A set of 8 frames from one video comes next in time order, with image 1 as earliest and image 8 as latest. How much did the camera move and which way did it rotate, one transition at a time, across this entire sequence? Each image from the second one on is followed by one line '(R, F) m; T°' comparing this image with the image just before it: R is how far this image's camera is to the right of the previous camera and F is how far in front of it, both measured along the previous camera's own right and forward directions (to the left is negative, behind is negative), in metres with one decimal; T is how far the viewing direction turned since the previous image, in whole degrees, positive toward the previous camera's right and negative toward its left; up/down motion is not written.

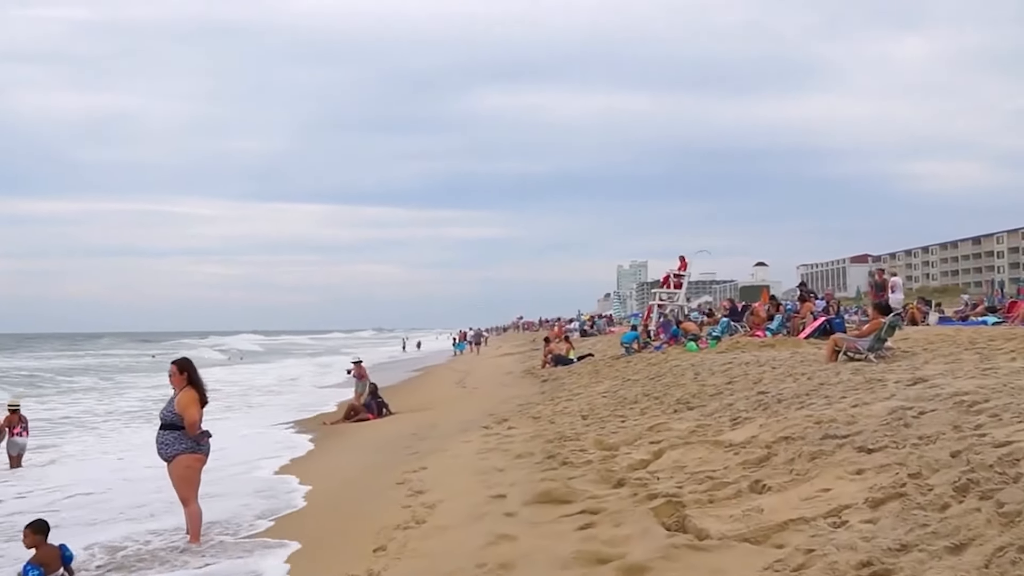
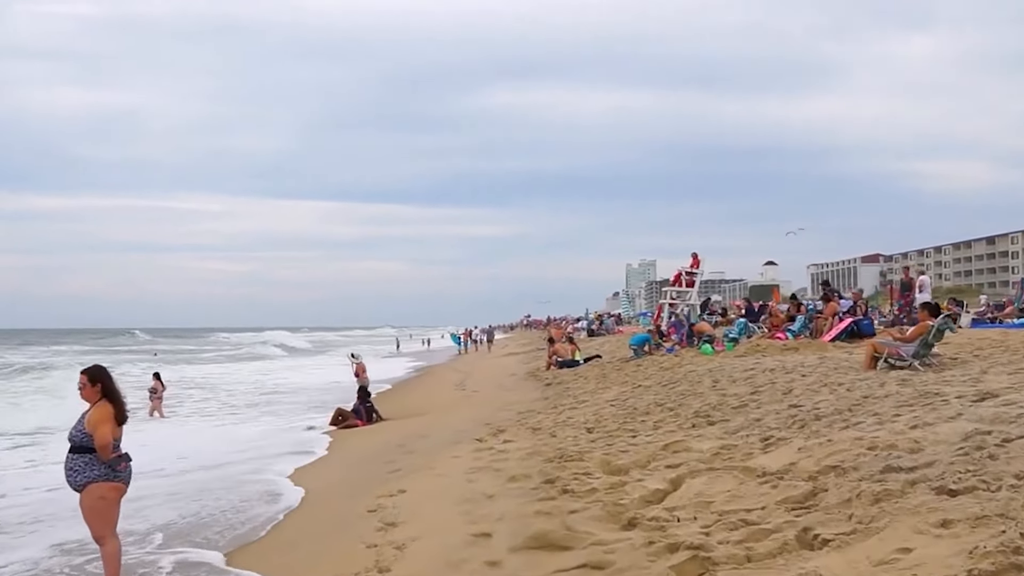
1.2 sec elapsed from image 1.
(+0.1, +1.1) m; -1°
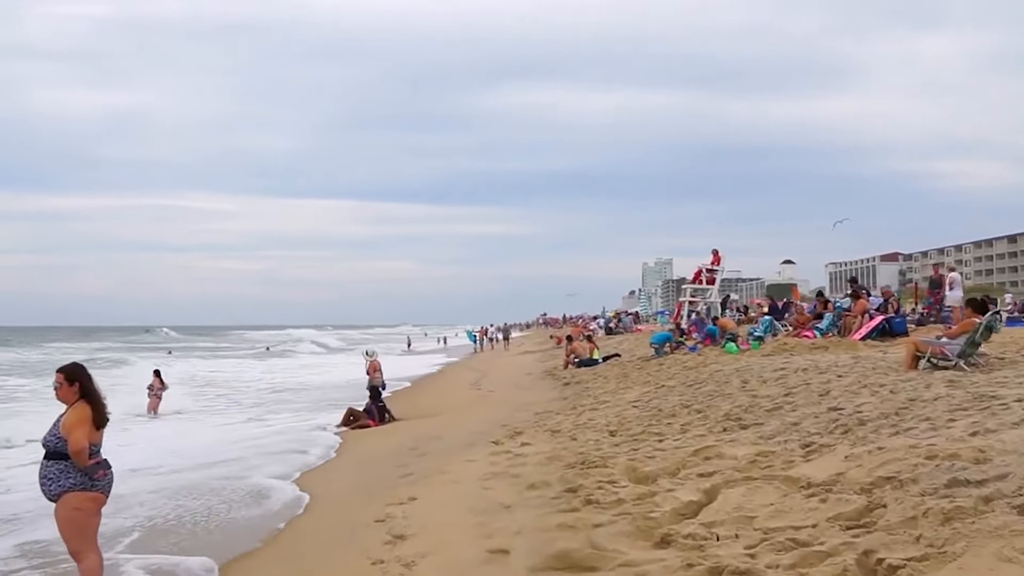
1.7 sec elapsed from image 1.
(0.0, +0.5) m; -1°
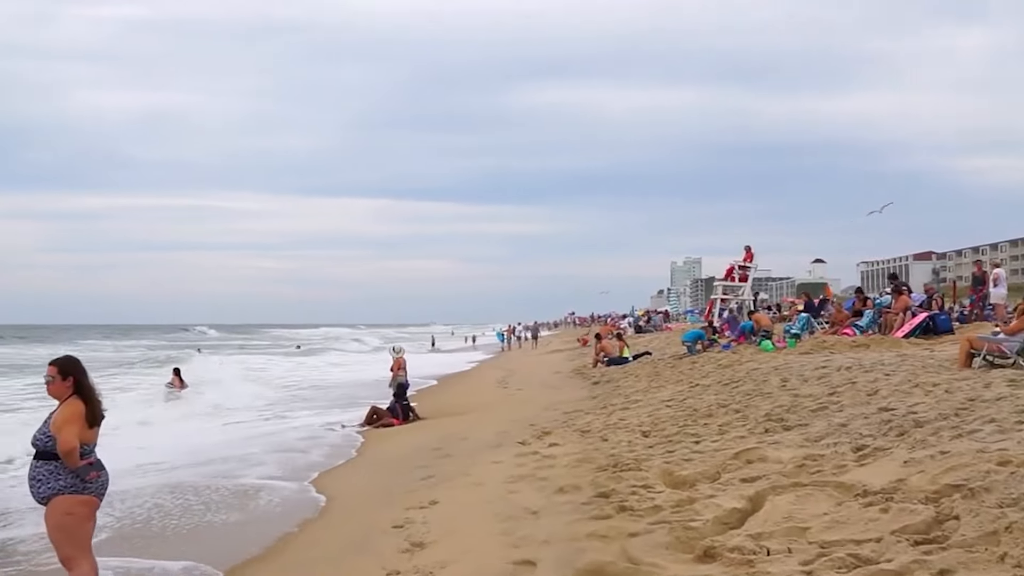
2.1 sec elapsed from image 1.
(0.0, +0.4) m; -2°
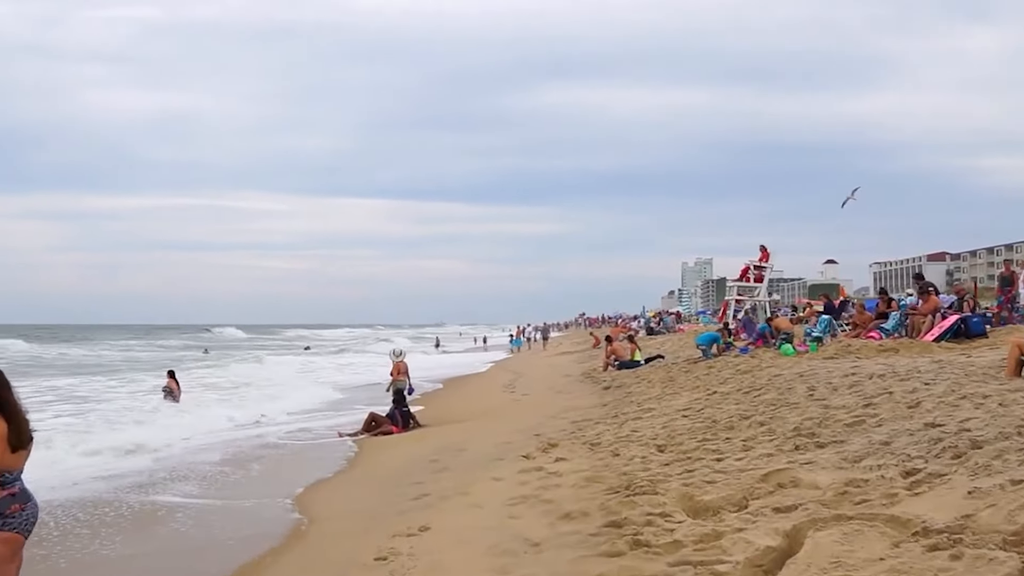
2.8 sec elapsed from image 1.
(+0.1, +0.7) m; -1°
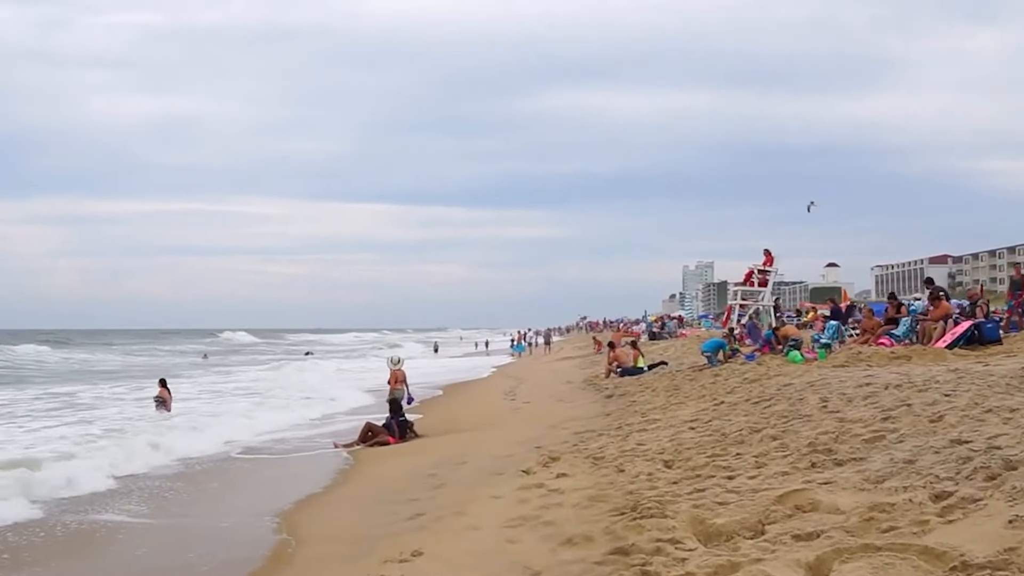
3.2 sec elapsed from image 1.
(0.0, +0.4) m; 0°
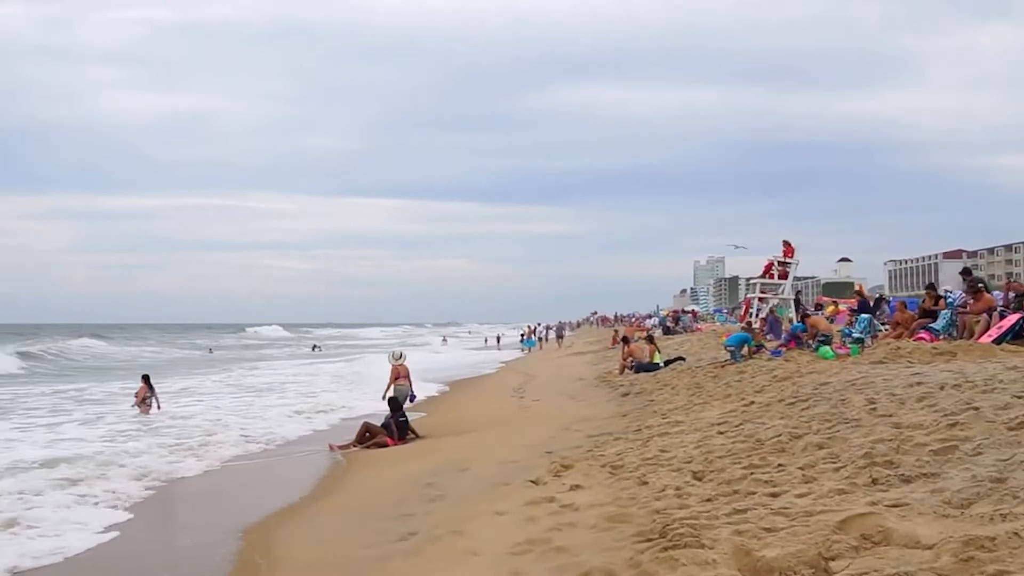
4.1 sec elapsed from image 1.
(0.0, +0.9) m; -1°
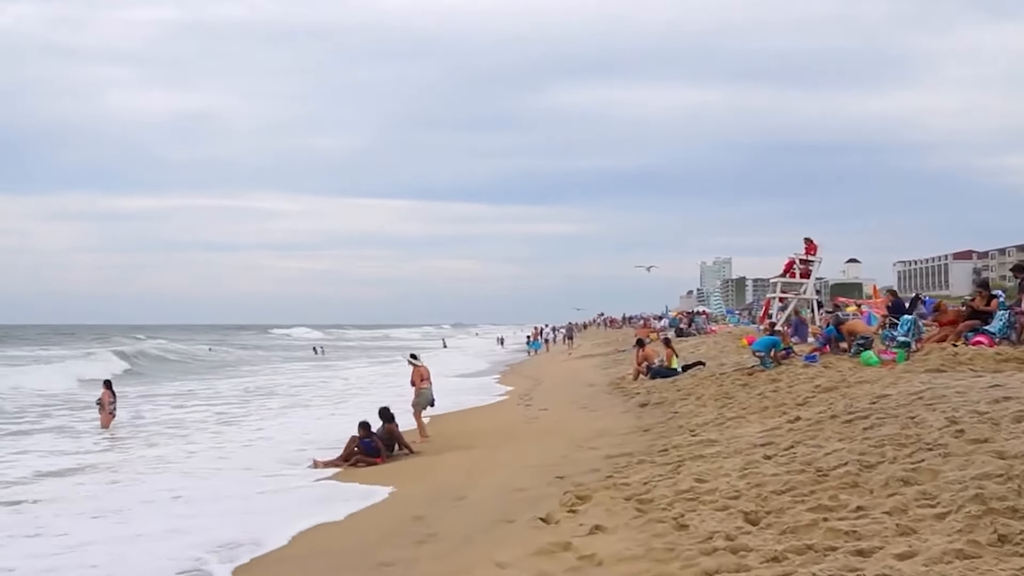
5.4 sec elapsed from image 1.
(0.0, +1.3) m; -1°
